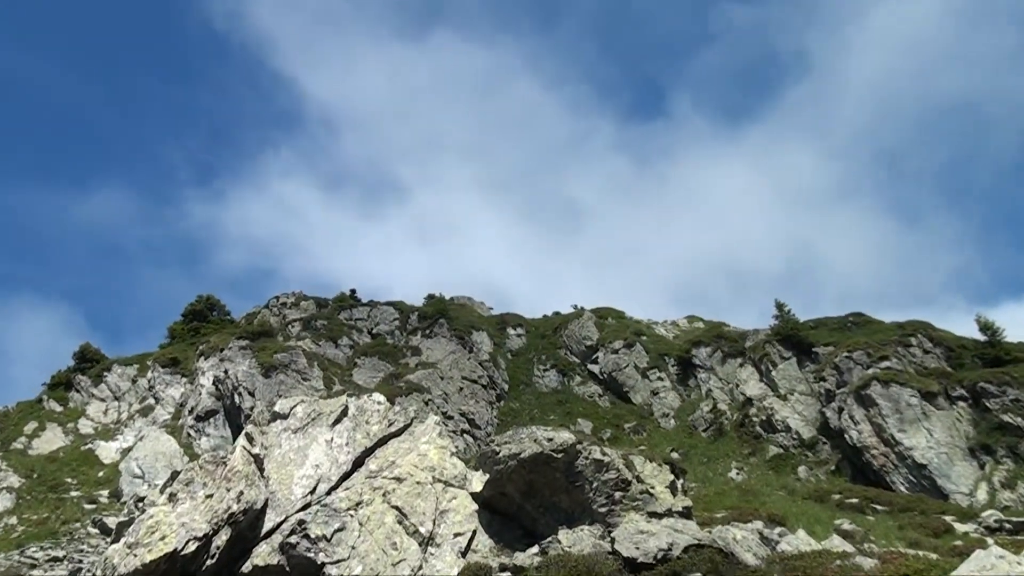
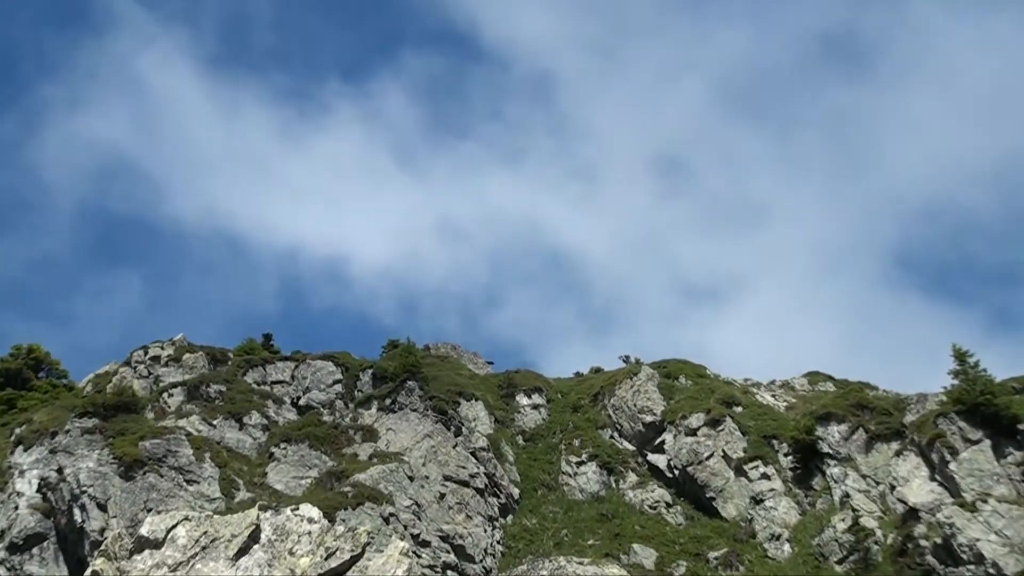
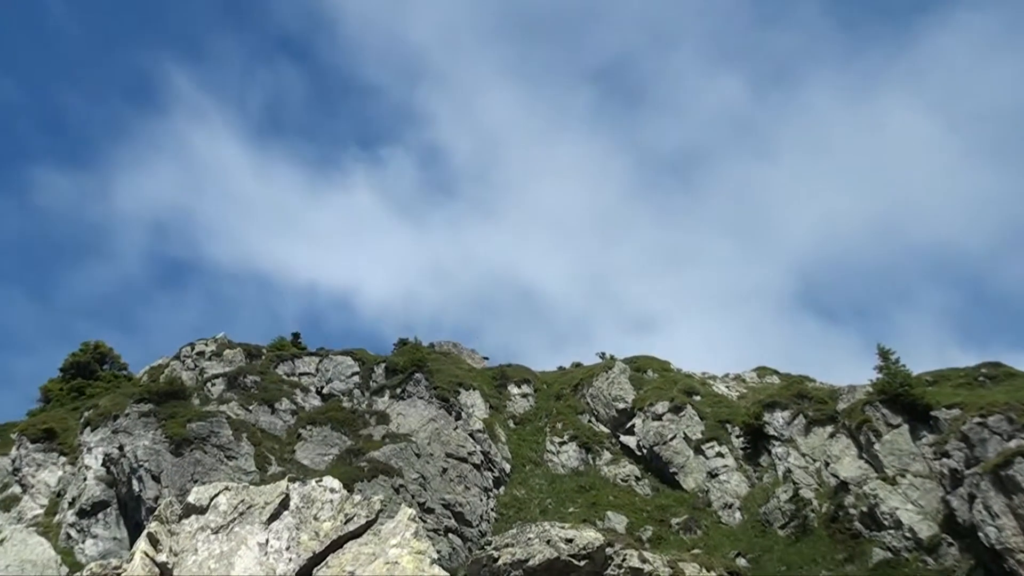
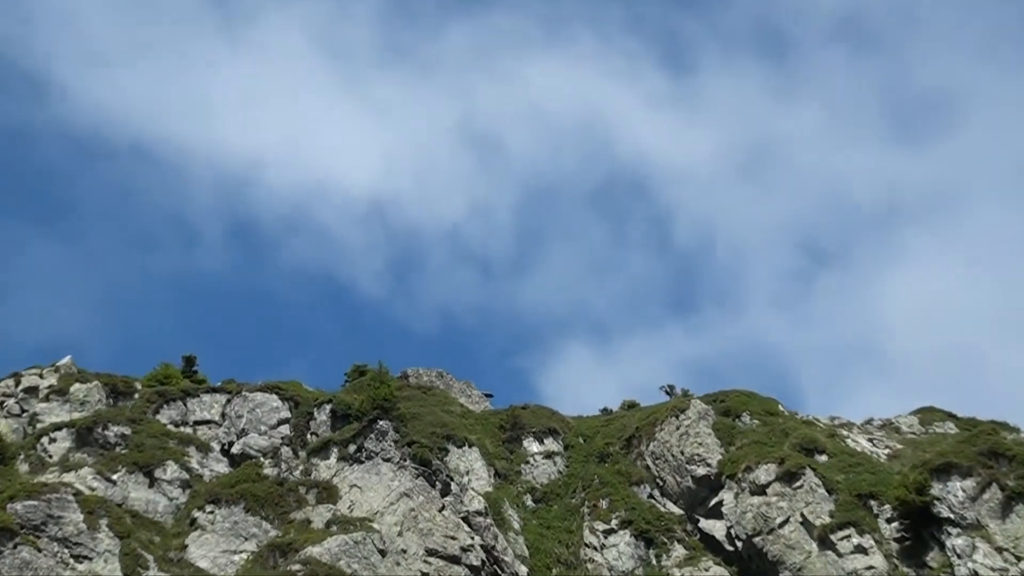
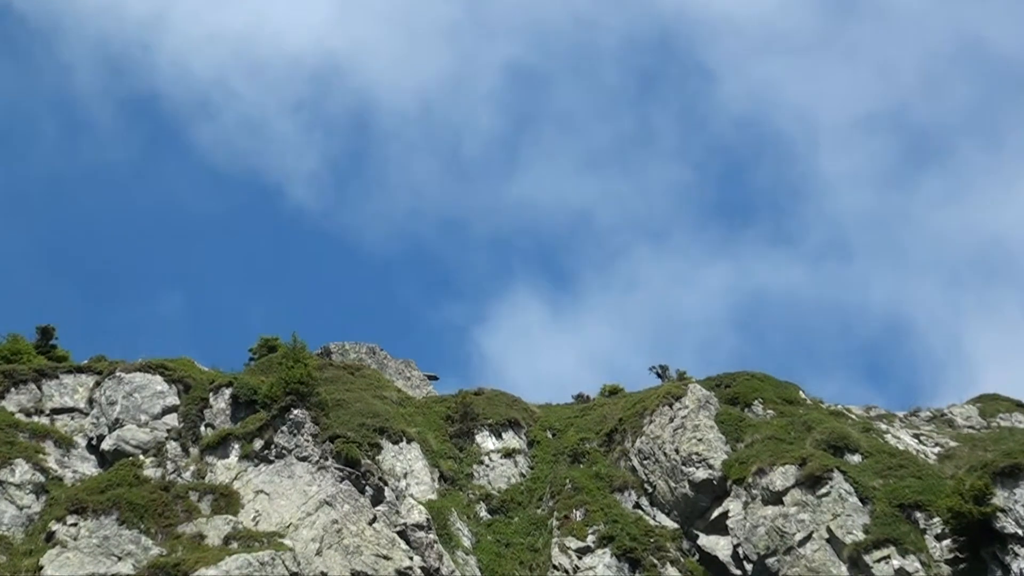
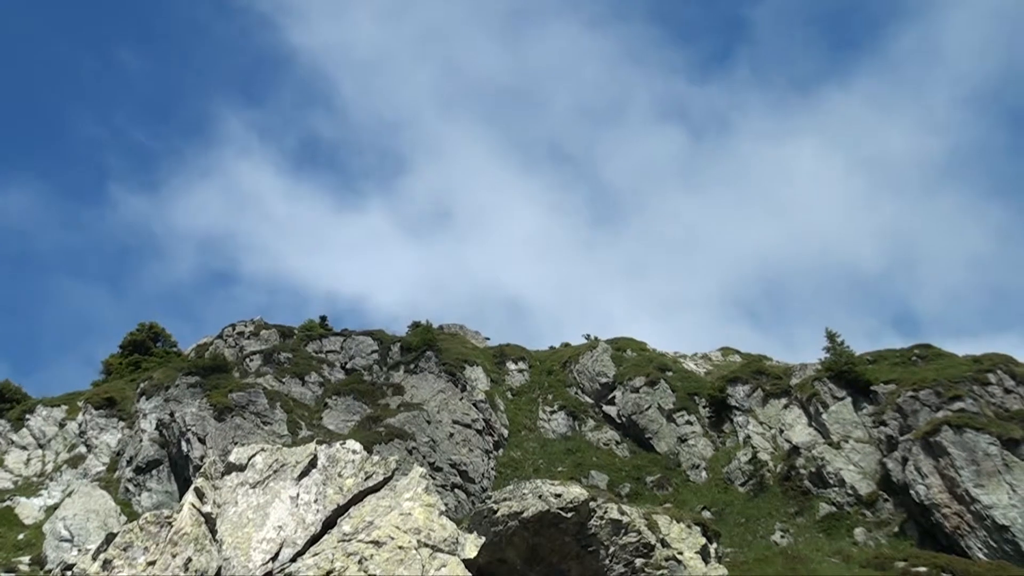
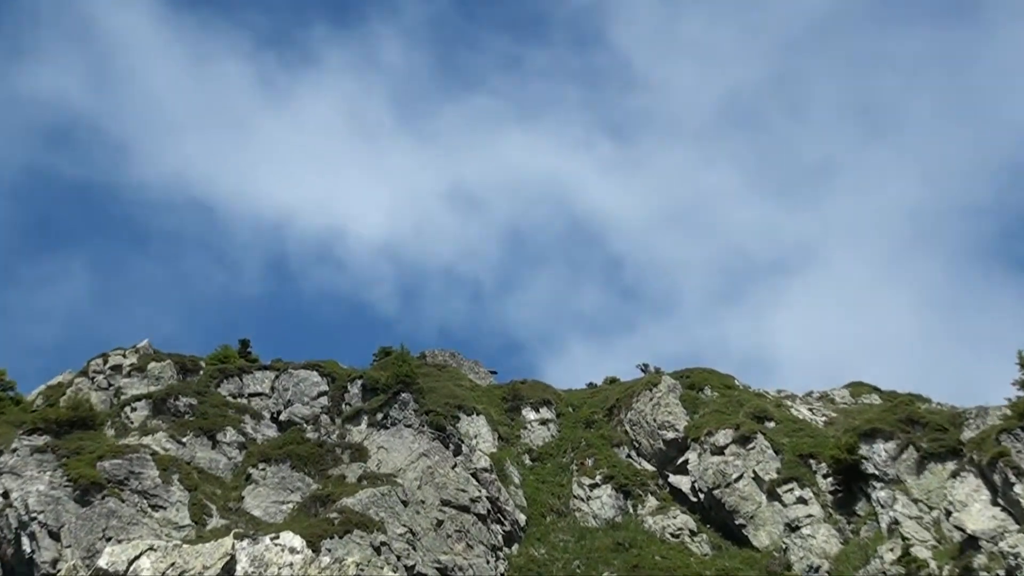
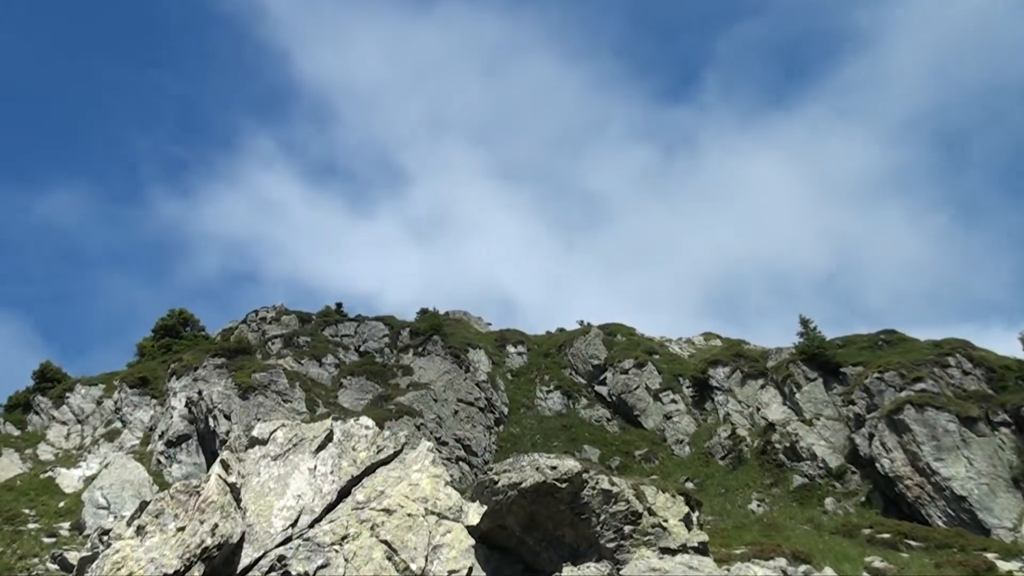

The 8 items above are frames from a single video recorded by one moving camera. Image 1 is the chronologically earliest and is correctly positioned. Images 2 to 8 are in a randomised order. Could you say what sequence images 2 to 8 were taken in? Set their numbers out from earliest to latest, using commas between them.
8, 6, 3, 2, 7, 4, 5
